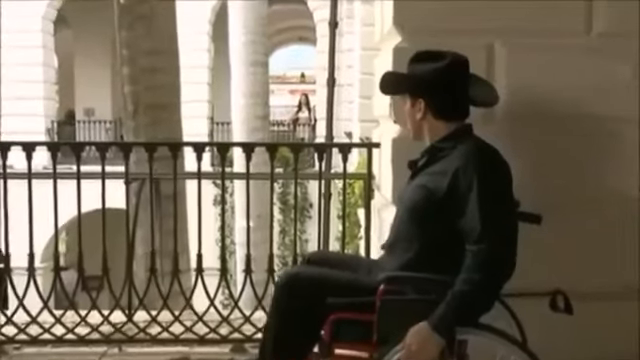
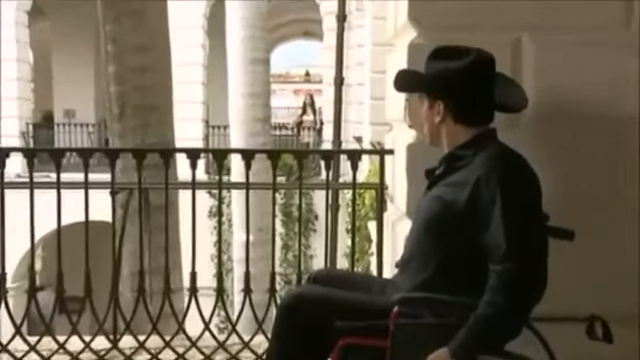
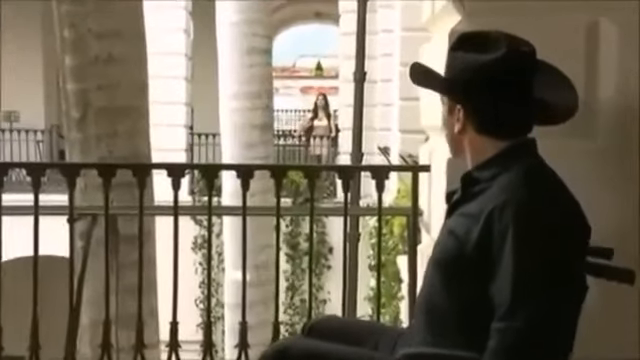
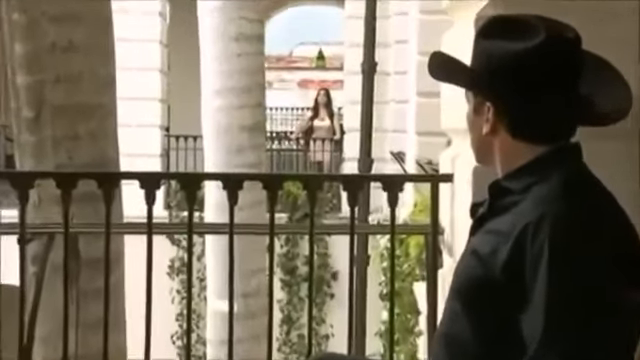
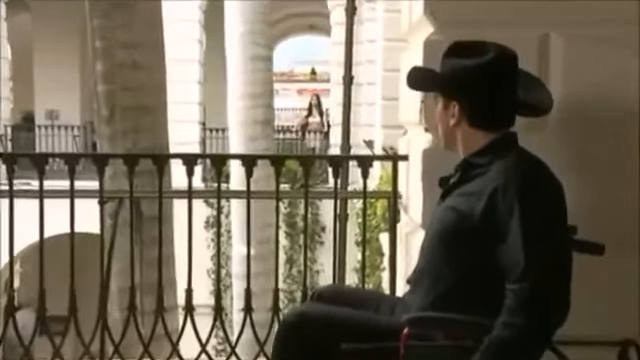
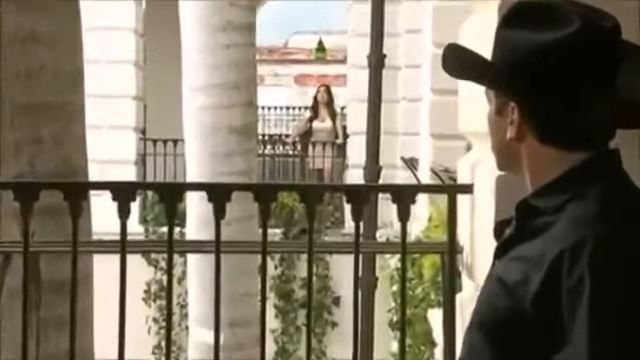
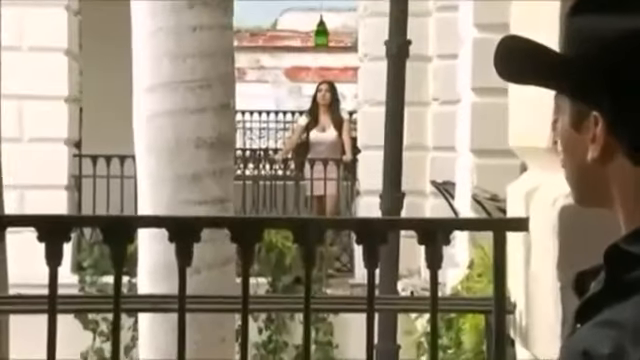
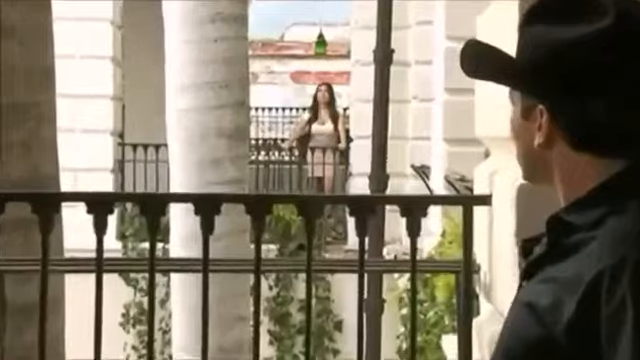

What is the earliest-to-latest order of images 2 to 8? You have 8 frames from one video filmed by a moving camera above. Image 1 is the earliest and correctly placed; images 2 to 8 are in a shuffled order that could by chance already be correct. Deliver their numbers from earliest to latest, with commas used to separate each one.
2, 5, 3, 4, 6, 8, 7
